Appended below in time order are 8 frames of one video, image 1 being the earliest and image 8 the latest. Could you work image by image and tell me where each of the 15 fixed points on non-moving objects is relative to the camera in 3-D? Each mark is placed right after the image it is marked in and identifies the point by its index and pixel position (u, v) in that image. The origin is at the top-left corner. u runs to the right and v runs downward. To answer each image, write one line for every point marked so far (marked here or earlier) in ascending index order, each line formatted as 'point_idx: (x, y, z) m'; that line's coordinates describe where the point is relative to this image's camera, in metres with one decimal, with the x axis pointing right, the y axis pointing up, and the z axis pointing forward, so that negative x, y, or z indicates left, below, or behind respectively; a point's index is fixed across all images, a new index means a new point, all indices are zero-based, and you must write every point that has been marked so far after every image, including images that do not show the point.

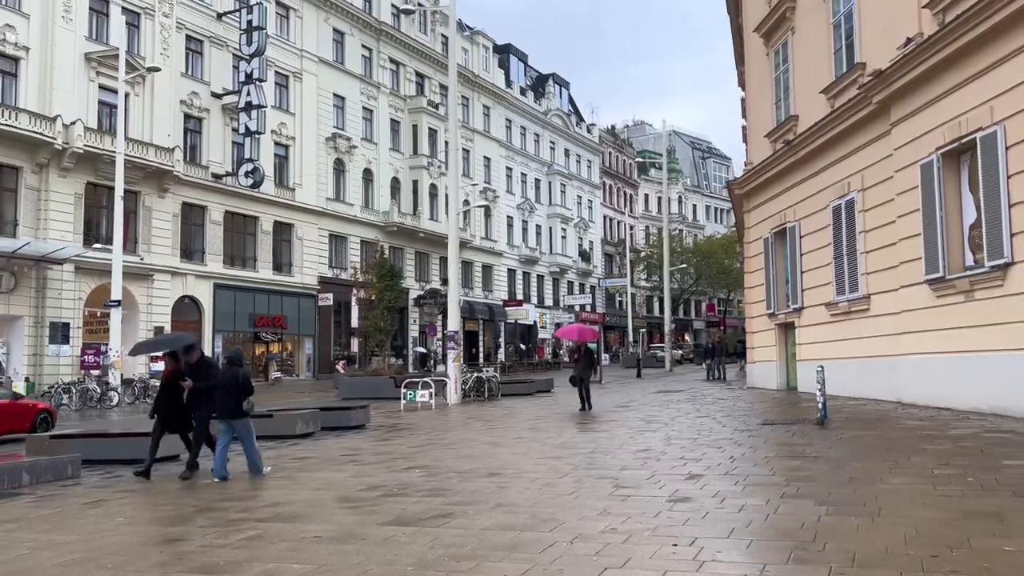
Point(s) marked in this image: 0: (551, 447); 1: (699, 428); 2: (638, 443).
0: (+0.6, -2.2, +12.0) m
1: (+3.0, -2.2, +13.7) m
2: (+1.7, -2.1, +11.6) m
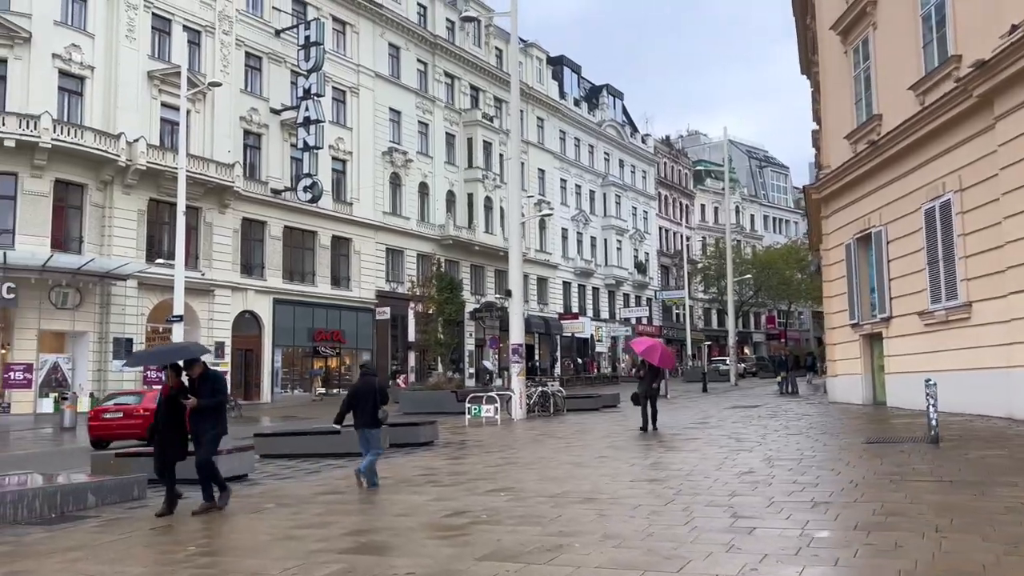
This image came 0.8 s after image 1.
0: (+1.7, -2.3, +11.1) m
1: (+4.3, -2.4, +12.7) m
2: (+2.8, -2.2, +10.6) m
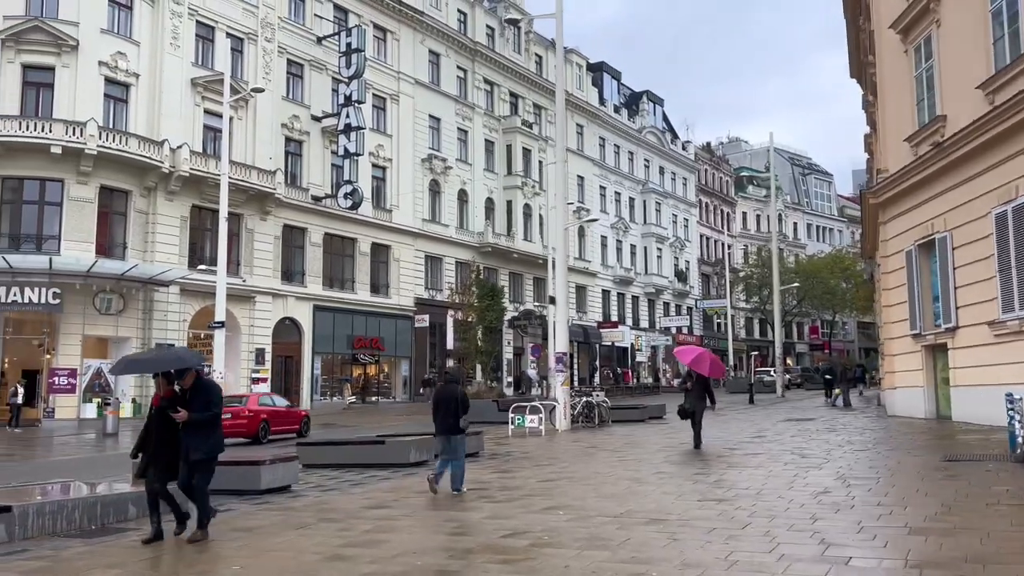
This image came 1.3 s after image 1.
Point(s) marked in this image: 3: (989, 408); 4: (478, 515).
0: (+2.4, -2.4, +10.5) m
1: (+5.0, -2.5, +11.9) m
2: (+3.5, -2.3, +9.9) m
3: (+9.9, -2.5, +17.9) m
4: (-0.4, -2.4, +8.8) m
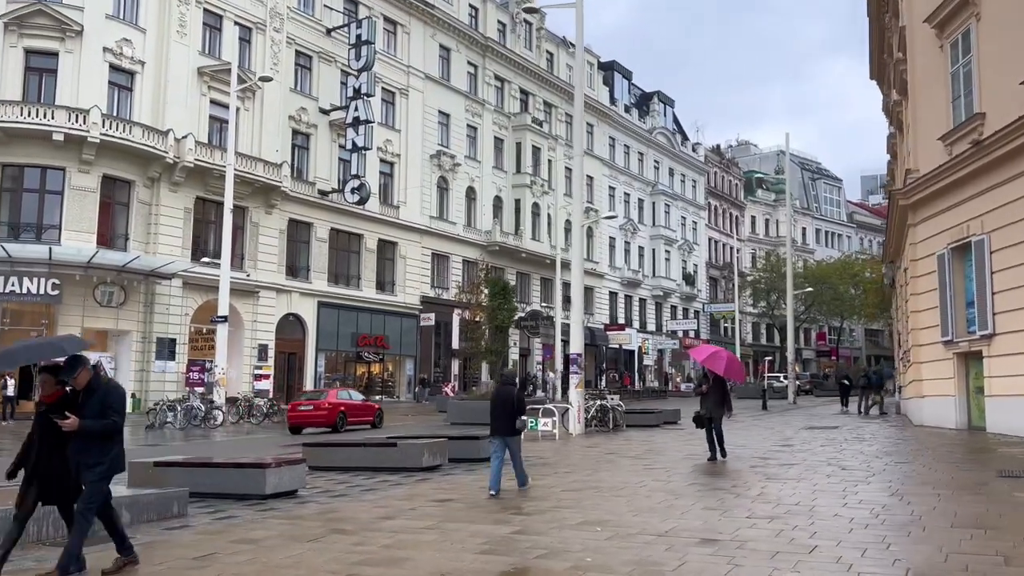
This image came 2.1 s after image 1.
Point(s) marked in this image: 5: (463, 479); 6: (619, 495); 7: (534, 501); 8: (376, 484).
0: (+2.7, -2.4, +9.7) m
1: (+5.3, -2.5, +11.1) m
2: (+3.8, -2.3, +9.1) m
3: (+10.2, -2.6, +17.1) m
4: (-0.1, -2.3, +8.0) m
5: (-0.7, -2.7, +12.2) m
6: (+1.3, -2.5, +10.1) m
7: (+0.3, -2.5, +9.8) m
8: (-1.9, -2.8, +12.1) m
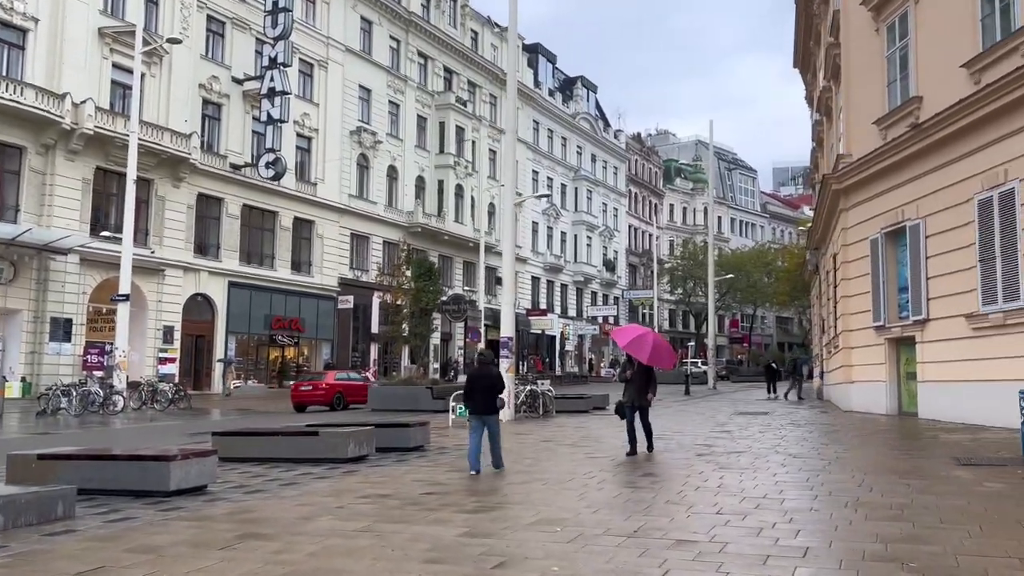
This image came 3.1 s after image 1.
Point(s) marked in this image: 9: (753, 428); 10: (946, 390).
0: (+2.1, -2.1, +8.9) m
1: (+4.5, -2.2, +10.6) m
2: (+3.2, -2.0, +8.5) m
3: (+8.9, -2.3, +17.0) m
4: (-0.5, -2.0, +7.0) m
5: (-1.5, -2.4, +11.1) m
6: (+0.6, -2.2, +9.2) m
7: (-0.4, -2.2, +8.8) m
8: (-2.8, -2.4, +10.9) m
9: (+4.9, -2.8, +17.2) m
10: (+8.9, -2.1, +17.4) m
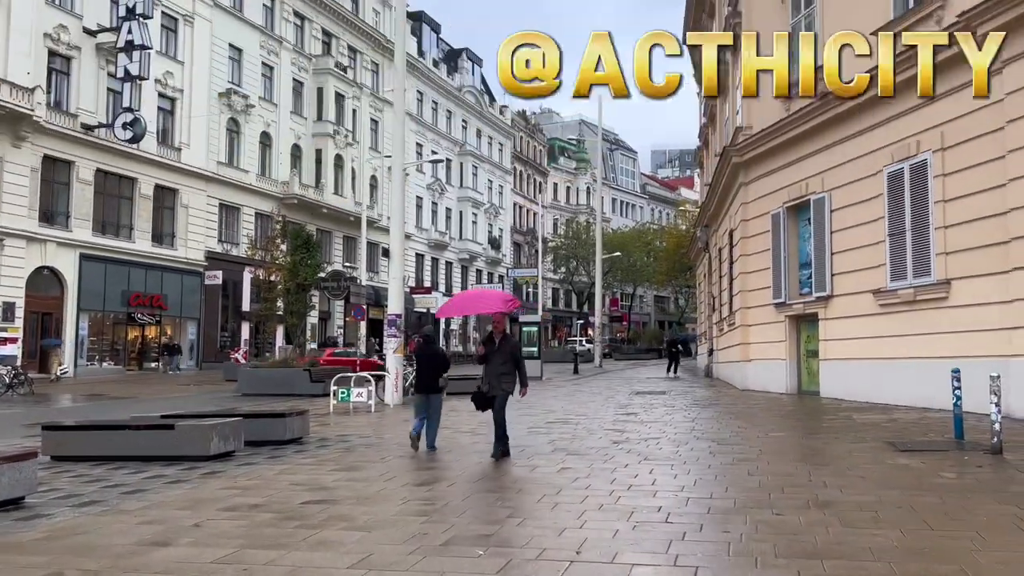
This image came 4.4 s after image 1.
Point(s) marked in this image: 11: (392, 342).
0: (+1.2, -1.8, +7.6) m
1: (+3.4, -1.9, +9.6) m
2: (+2.4, -1.7, +7.3) m
3: (+6.8, -1.9, +16.6) m
4: (-1.1, -1.7, +5.4) m
5: (-2.7, -2.0, +9.3) m
6: (-0.3, -1.8, +7.8) m
7: (-1.2, -1.8, +7.2) m
8: (-3.9, -2.0, +8.9) m
9: (+2.8, -2.3, +16.3) m
10: (+6.7, -1.6, +17.0) m
11: (-2.8, -1.2, +19.7) m
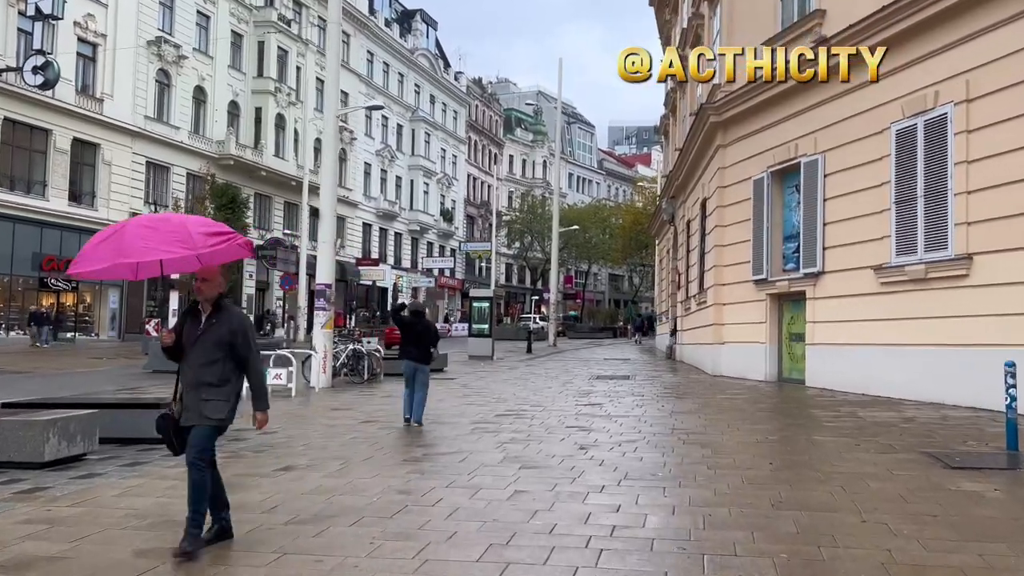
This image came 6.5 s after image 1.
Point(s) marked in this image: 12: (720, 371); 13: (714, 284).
0: (+0.8, -1.5, +5.3) m
1: (+2.9, -1.6, +7.4) m
2: (+2.0, -1.5, +5.1) m
3: (+5.9, -1.4, +14.6) m
4: (-1.4, -1.5, +2.9) m
5: (-3.2, -1.6, +6.7) m
6: (-0.7, -1.5, +5.3) m
7: (-1.6, -1.5, +4.7) m
8: (-4.4, -1.6, +6.3) m
9: (+1.9, -1.8, +14.0) m
10: (+5.8, -1.2, +14.9) m
11: (-3.9, -0.5, +17.1) m
12: (+4.7, -1.8, +19.3) m
13: (+4.6, +0.1, +19.4) m
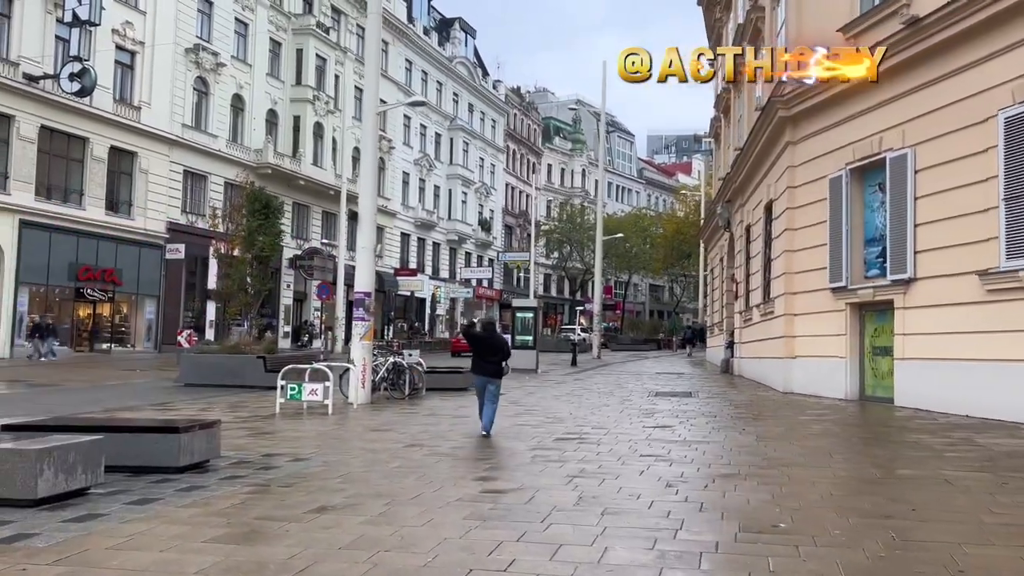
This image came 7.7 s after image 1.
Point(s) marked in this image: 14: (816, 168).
0: (+1.3, -1.5, +3.9) m
1: (+3.4, -1.6, +5.9) m
2: (+2.5, -1.5, +3.6) m
3: (+6.7, -1.6, +13.0) m
4: (-1.0, -1.4, +1.6) m
5: (-2.6, -1.6, +5.5) m
6: (-0.2, -1.5, +4.0) m
7: (-1.1, -1.5, +3.4) m
8: (-3.8, -1.6, +5.1) m
9: (+2.7, -1.9, +12.6) m
10: (+6.7, -1.3, +13.3) m
11: (-2.9, -0.7, +15.9) m
12: (+5.8, -2.0, +17.7) m
13: (+5.7, -0.1, +17.8) m
14: (+6.0, +2.4, +16.9) m
